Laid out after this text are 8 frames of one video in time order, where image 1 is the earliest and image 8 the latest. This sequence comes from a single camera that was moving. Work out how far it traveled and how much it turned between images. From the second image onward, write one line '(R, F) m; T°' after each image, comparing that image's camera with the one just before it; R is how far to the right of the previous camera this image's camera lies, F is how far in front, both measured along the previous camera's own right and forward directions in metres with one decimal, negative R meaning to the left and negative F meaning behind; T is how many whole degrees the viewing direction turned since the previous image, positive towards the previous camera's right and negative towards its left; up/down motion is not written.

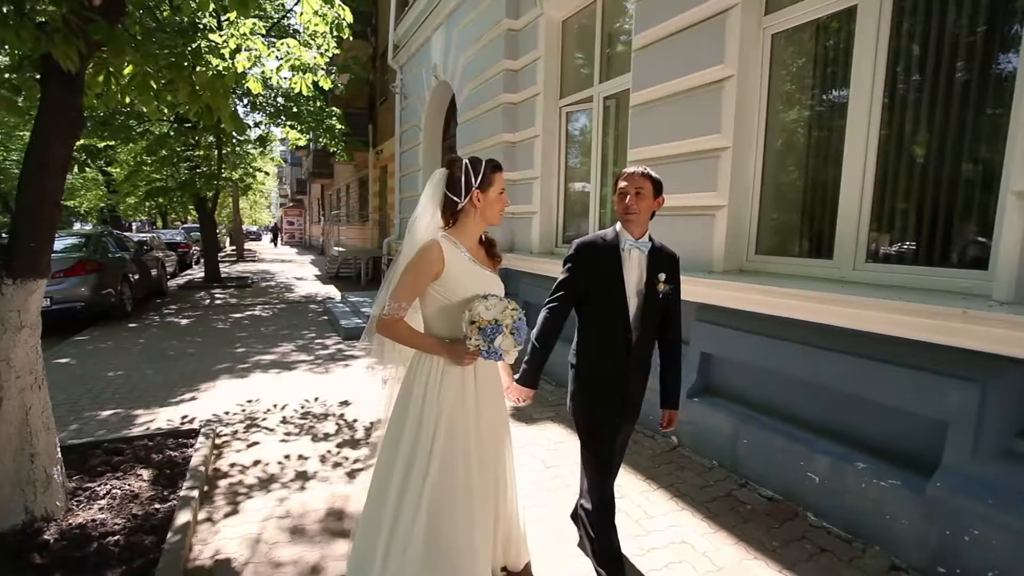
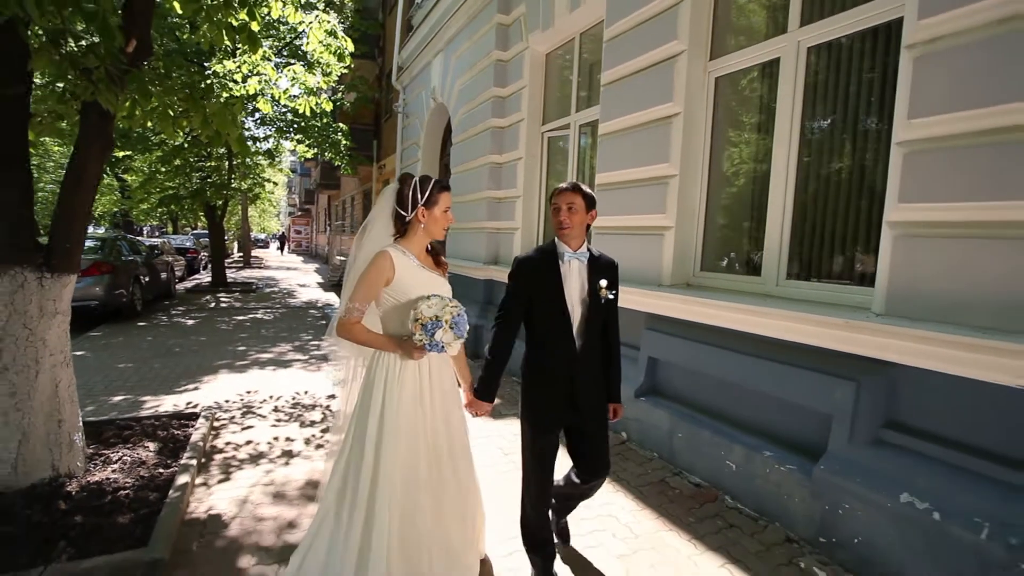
(+0.3, -0.5) m; -1°
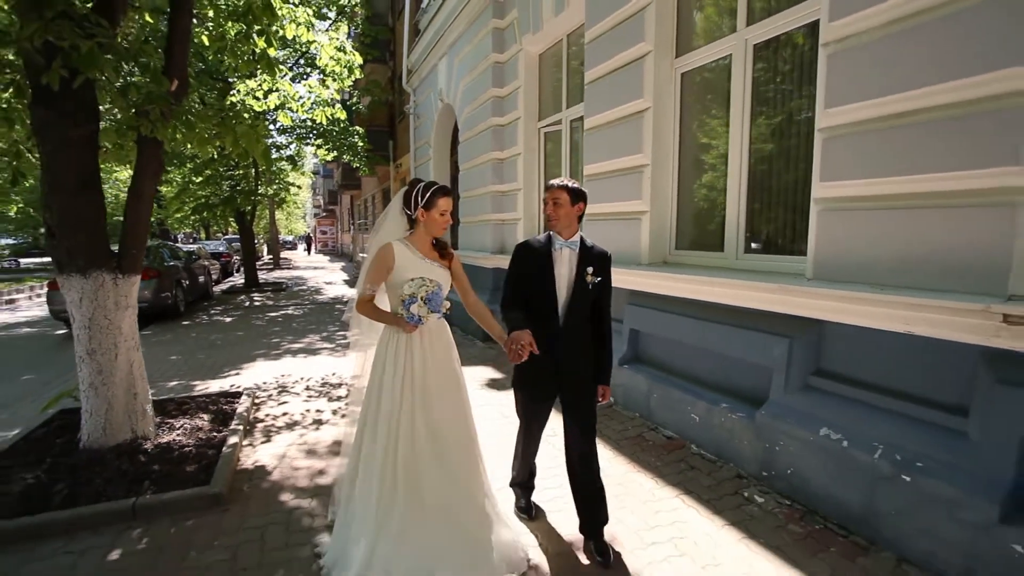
(+0.3, -0.6) m; -3°
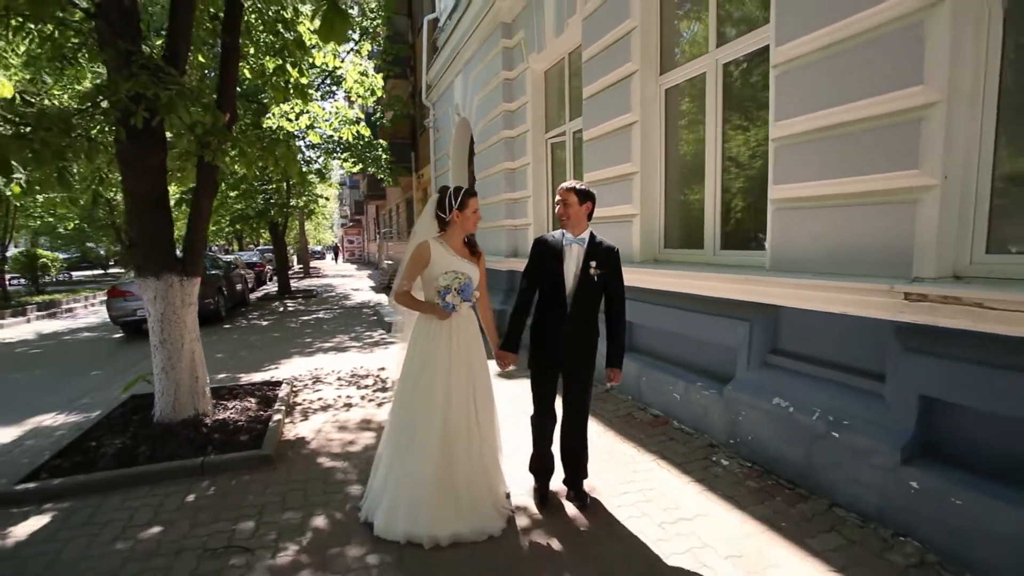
(+0.2, -0.6) m; -3°
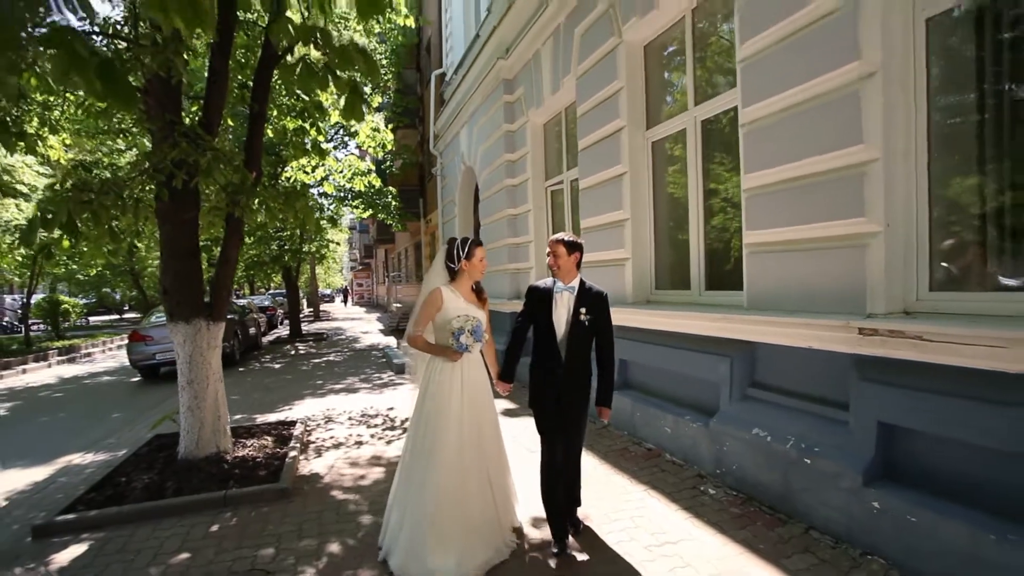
(+0.1, -0.4) m; -1°
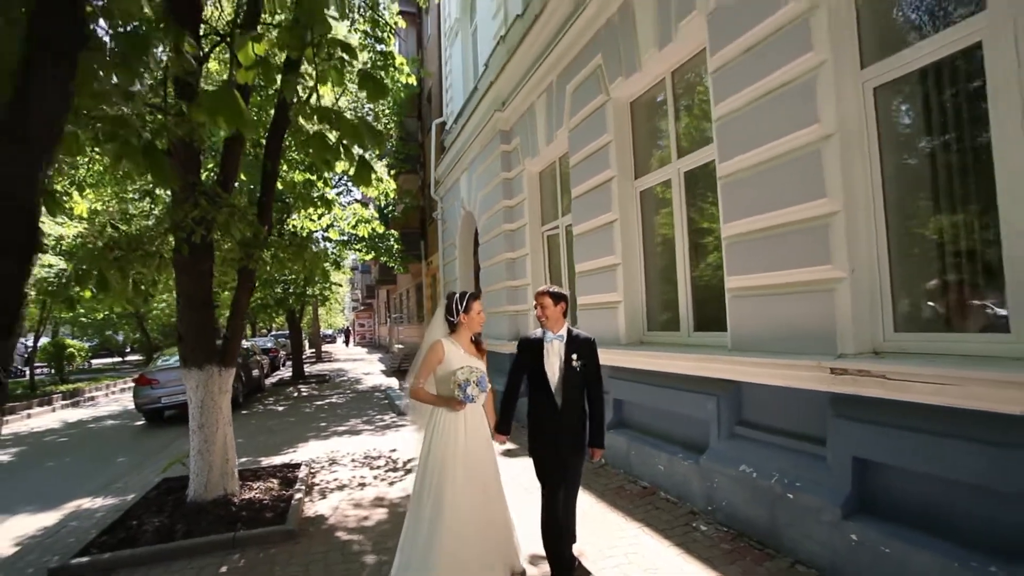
(0.0, -0.3) m; 0°
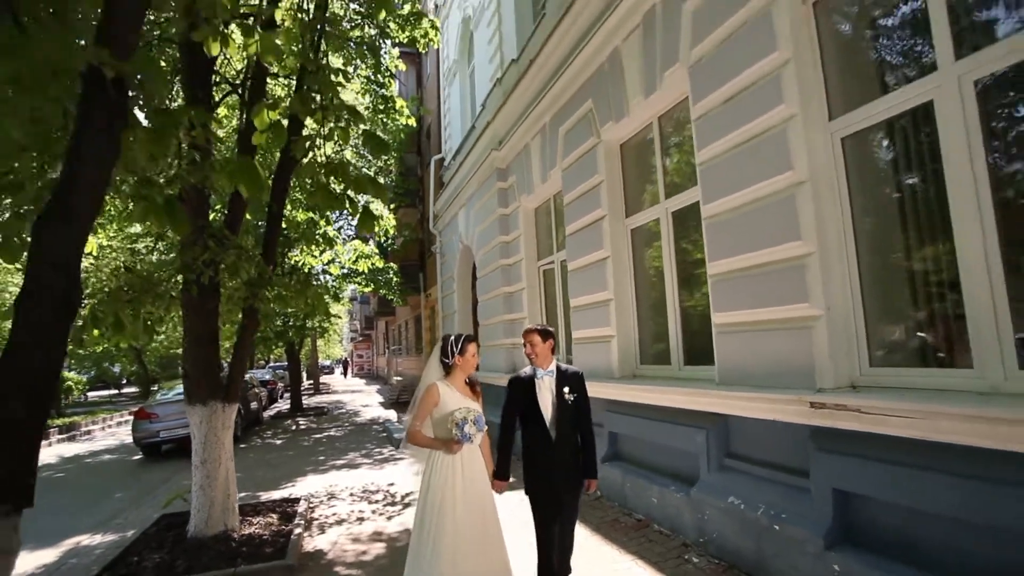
(0.0, -0.2) m; 0°
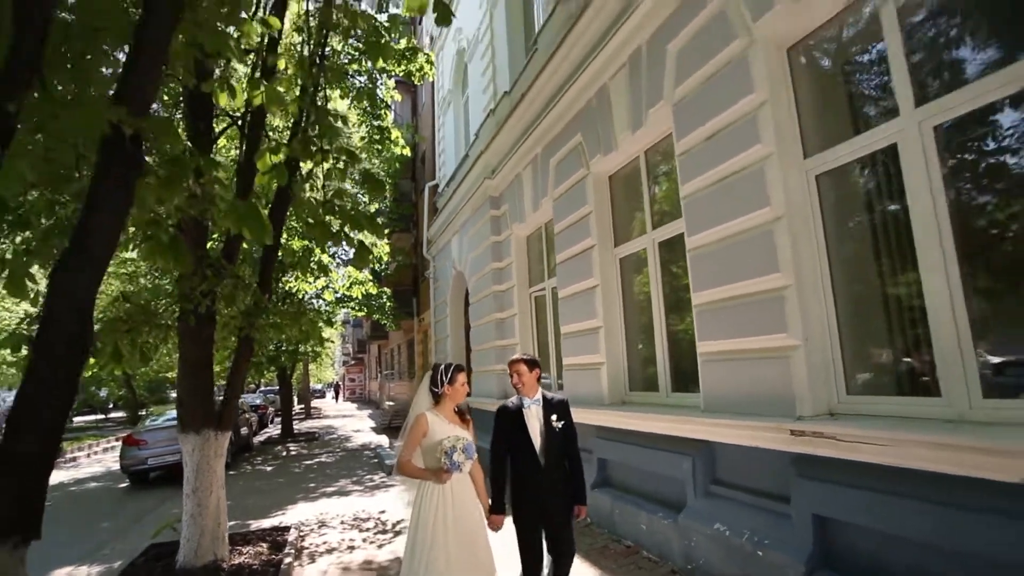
(0.0, -0.1) m; +1°
